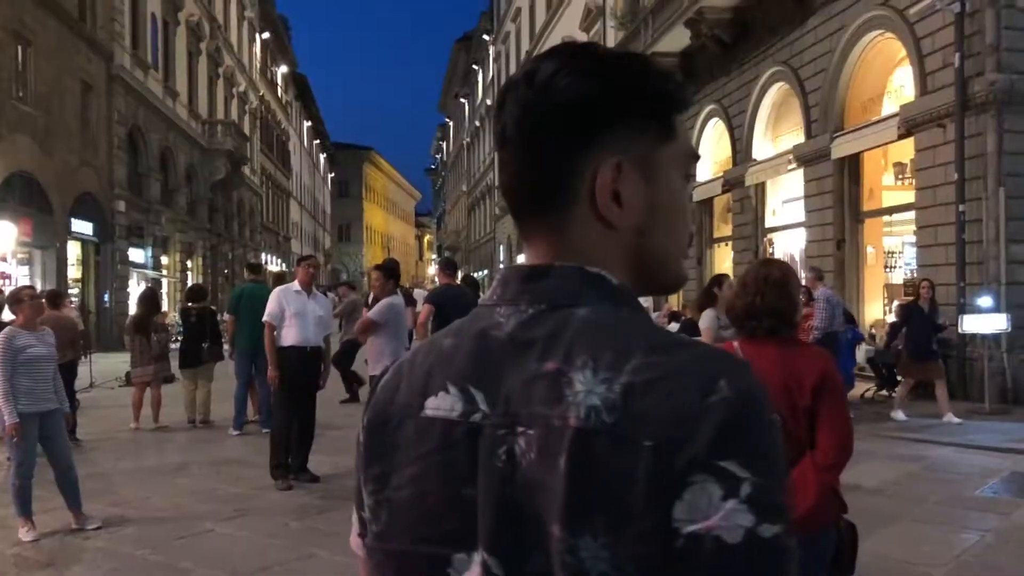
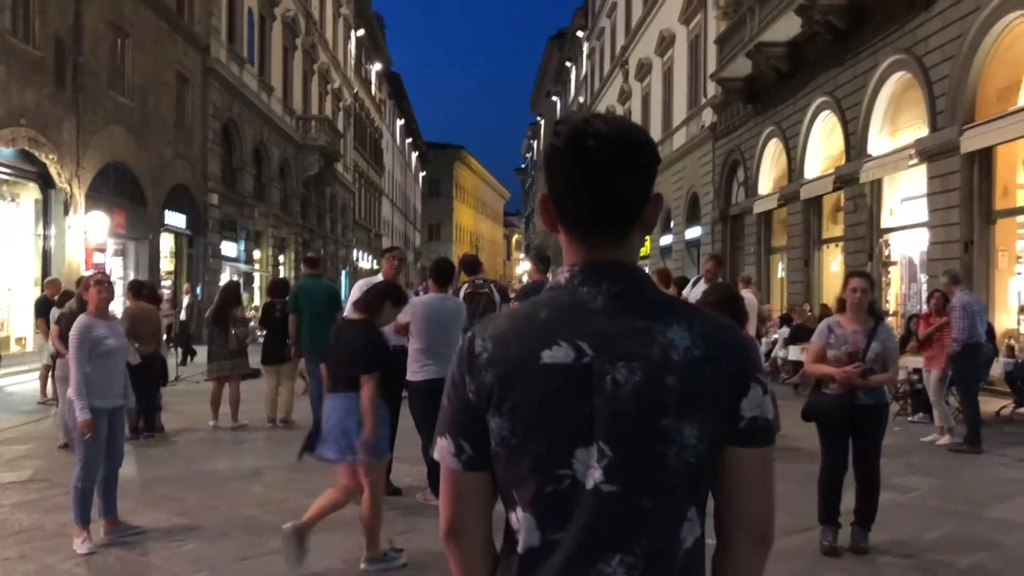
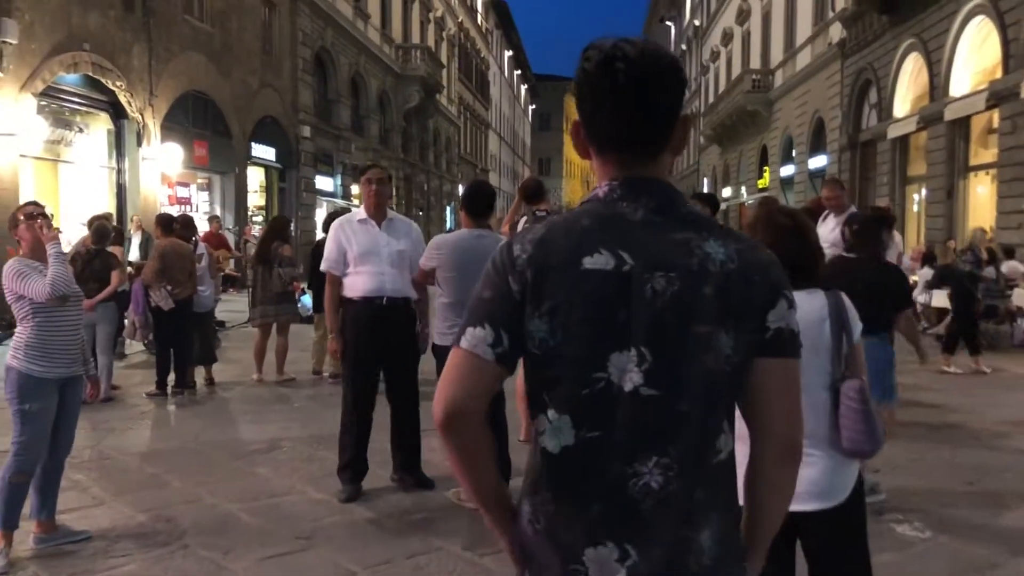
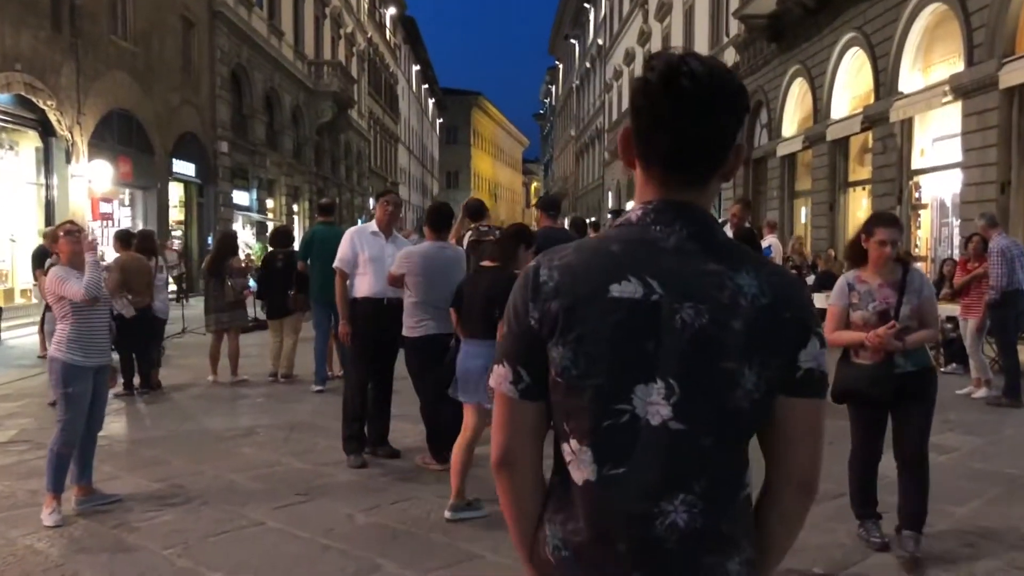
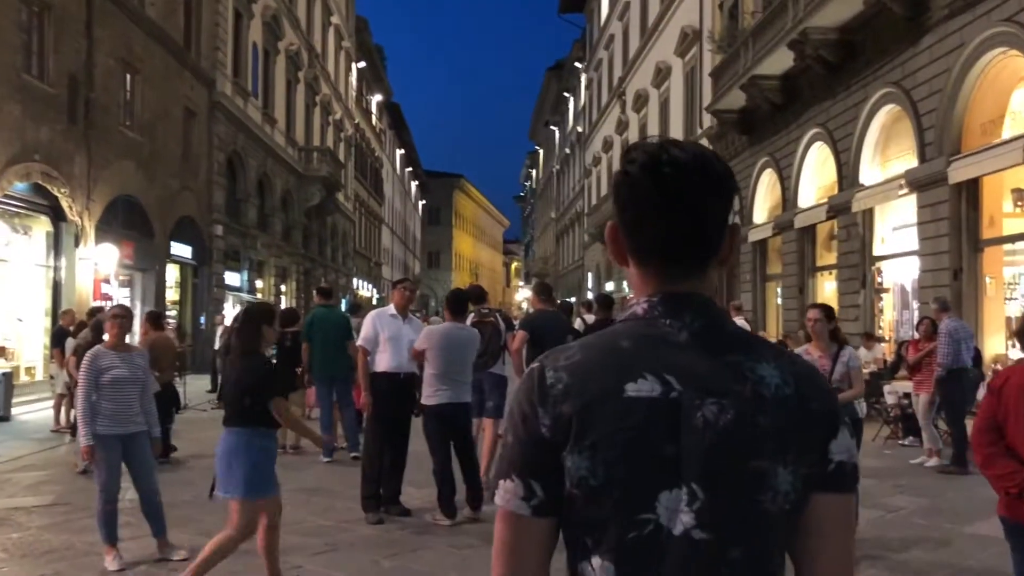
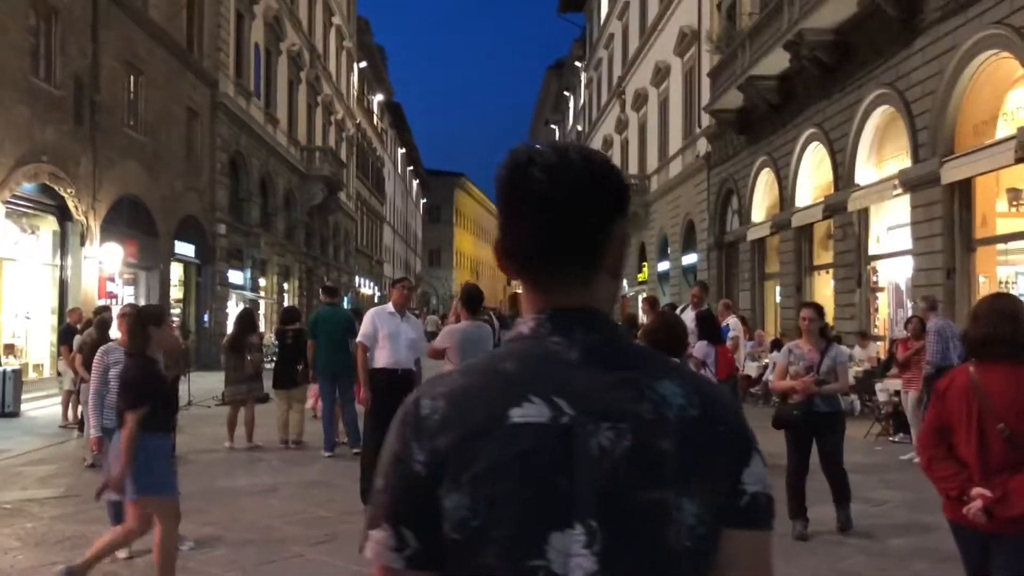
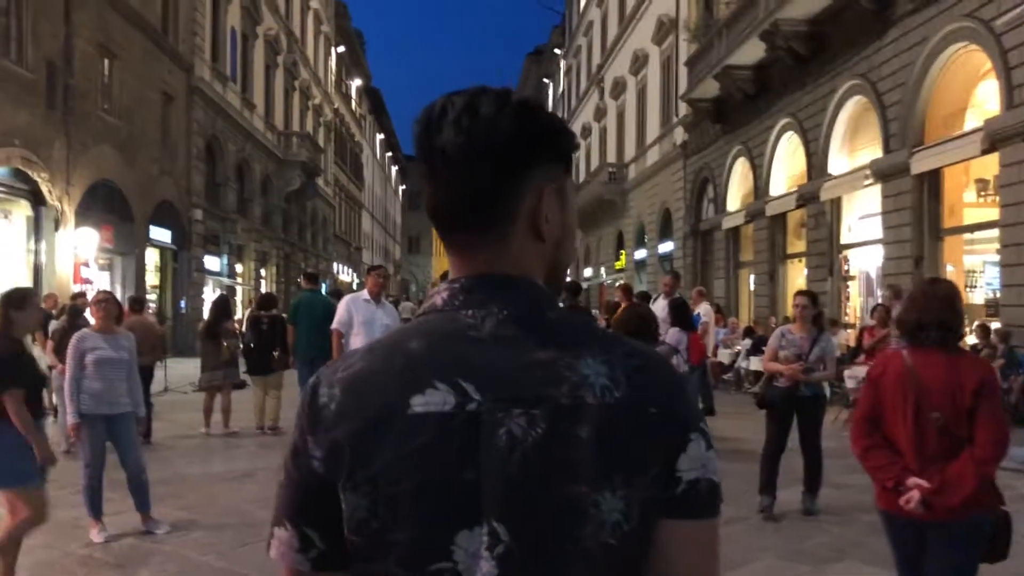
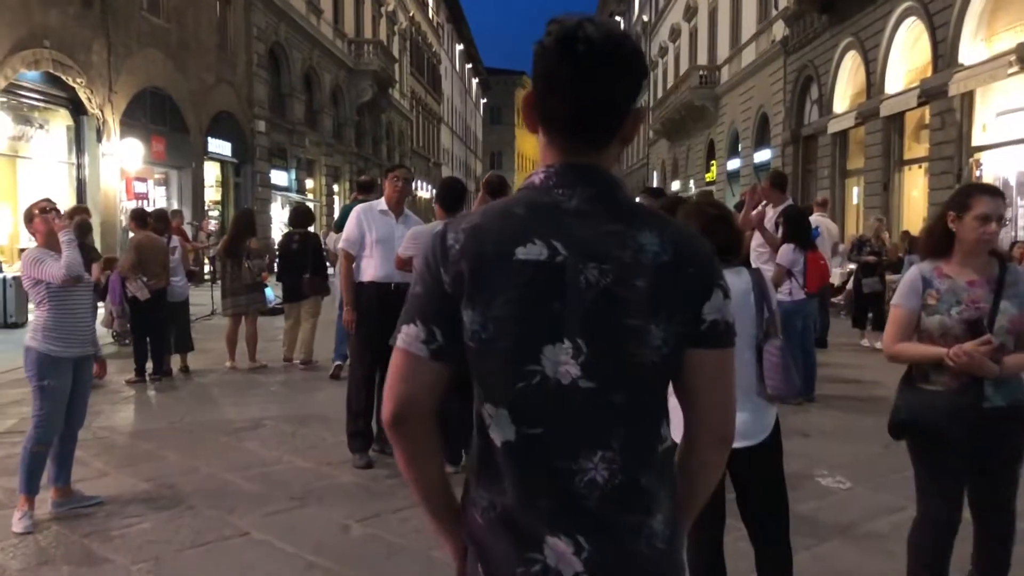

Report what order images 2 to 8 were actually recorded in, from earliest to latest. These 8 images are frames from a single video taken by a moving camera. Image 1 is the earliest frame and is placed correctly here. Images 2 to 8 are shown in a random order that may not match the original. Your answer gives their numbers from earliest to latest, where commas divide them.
7, 6, 5, 2, 4, 8, 3
